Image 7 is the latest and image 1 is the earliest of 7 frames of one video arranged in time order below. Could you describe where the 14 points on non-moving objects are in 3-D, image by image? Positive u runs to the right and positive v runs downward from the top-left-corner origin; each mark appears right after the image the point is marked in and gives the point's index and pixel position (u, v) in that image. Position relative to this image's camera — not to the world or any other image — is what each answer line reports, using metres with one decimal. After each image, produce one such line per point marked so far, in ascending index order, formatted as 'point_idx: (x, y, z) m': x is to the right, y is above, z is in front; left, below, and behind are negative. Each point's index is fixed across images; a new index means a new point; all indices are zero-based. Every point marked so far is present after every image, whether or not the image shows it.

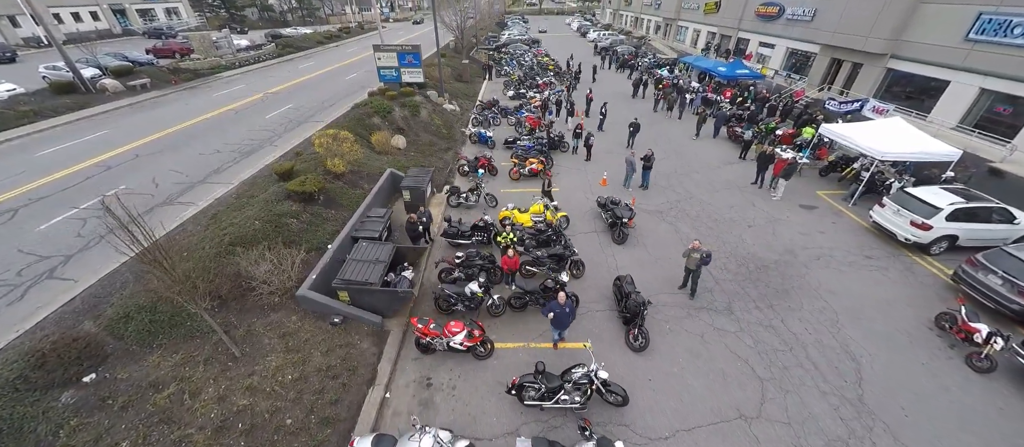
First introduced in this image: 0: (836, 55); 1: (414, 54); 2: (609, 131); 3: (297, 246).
0: (+18.5, +9.6, +19.3) m
1: (-5.2, +9.0, +17.9) m
2: (+4.8, +4.6, +17.0) m
3: (-5.5, -0.6, +8.5) m
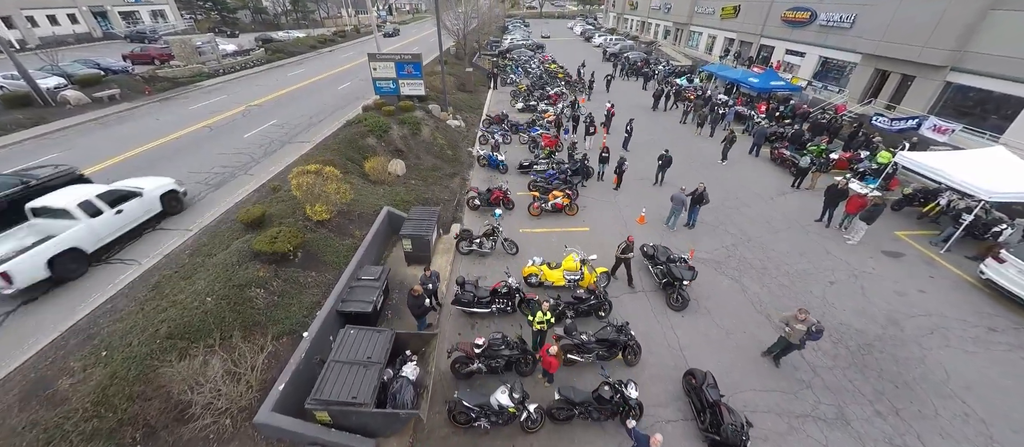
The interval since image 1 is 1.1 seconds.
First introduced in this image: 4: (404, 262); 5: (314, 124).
0: (+19.1, +8.1, +17.4) m
1: (-4.6, +7.5, +15.9) m
2: (+5.4, +3.1, +15.0) m
3: (-4.8, -2.1, +6.4) m
4: (-2.9, -1.1, +9.2) m
5: (-9.4, +4.7, +16.1) m
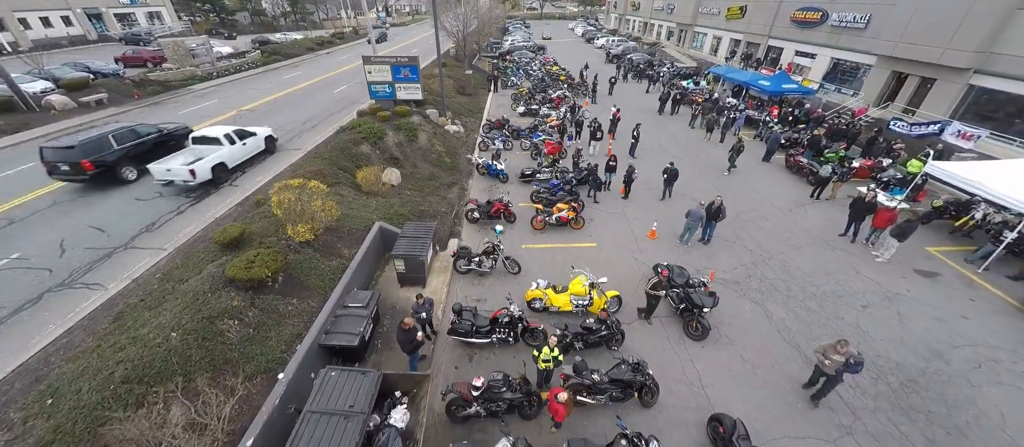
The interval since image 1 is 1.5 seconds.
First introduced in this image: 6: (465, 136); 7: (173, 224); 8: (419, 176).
0: (+19.1, +7.6, +16.7) m
1: (-4.5, +7.1, +15.2) m
2: (+5.5, +2.7, +14.3) m
3: (-4.7, -2.5, +5.7) m
4: (-2.9, -1.5, +8.5) m
5: (-9.4, +4.3, +15.4) m
6: (-2.3, +4.3, +16.5) m
7: (-9.3, 0.0, +9.3) m
8: (-3.5, +1.8, +12.9) m
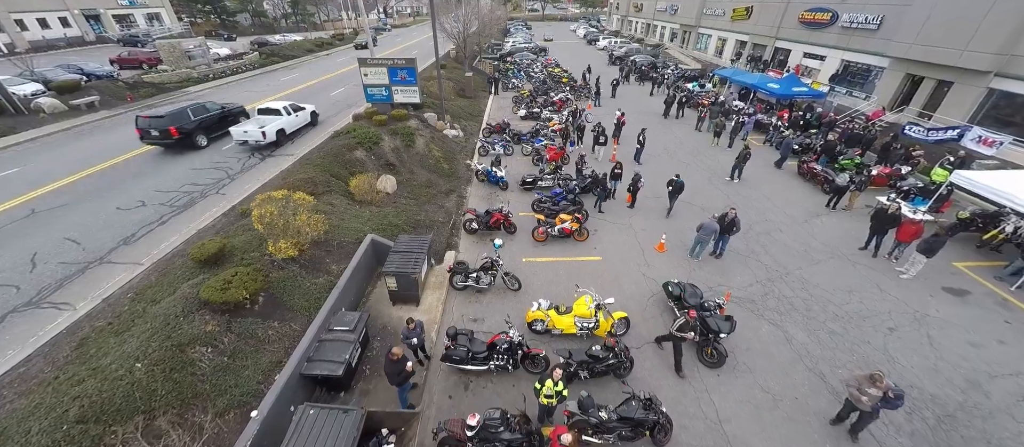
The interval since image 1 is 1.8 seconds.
0: (+19.1, +7.2, +16.1) m
1: (-4.5, +6.7, +14.7) m
2: (+5.5, +2.3, +13.8) m
3: (-4.7, -2.8, +5.1) m
4: (-2.9, -1.8, +7.9) m
5: (-9.4, +3.9, +14.9) m
6: (-2.3, +4.0, +16.0) m
7: (-9.3, -0.3, +8.7) m
8: (-3.5, +1.5, +12.3) m
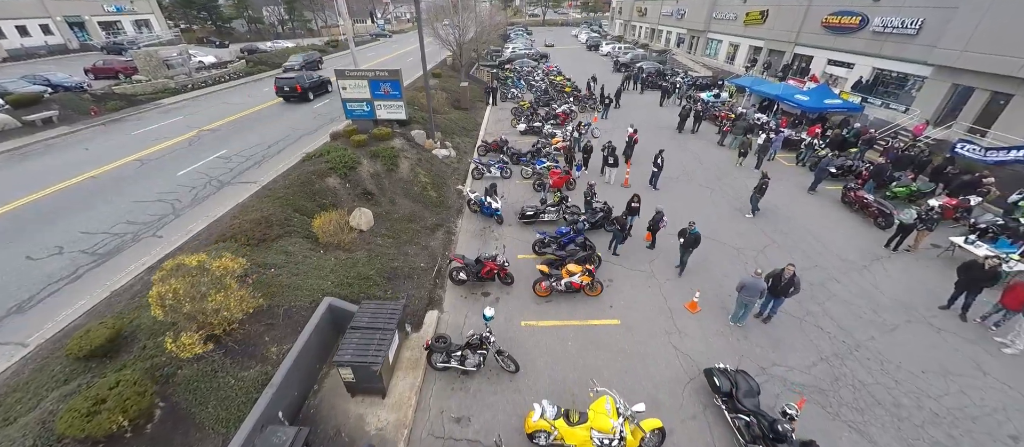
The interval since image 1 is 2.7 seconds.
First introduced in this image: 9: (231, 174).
0: (+19.1, +6.0, +14.3) m
1: (-4.6, +5.4, +12.9) m
2: (+5.4, +1.0, +11.9) m
3: (-4.8, -4.0, +3.3) m
4: (-3.0, -3.0, +6.1) m
5: (-9.4, +2.6, +13.1) m
6: (-2.3, +2.7, +14.2) m
7: (-9.4, -1.6, +6.9) m
8: (-3.6, +0.2, +10.5) m
9: (-9.8, +1.7, +11.8) m
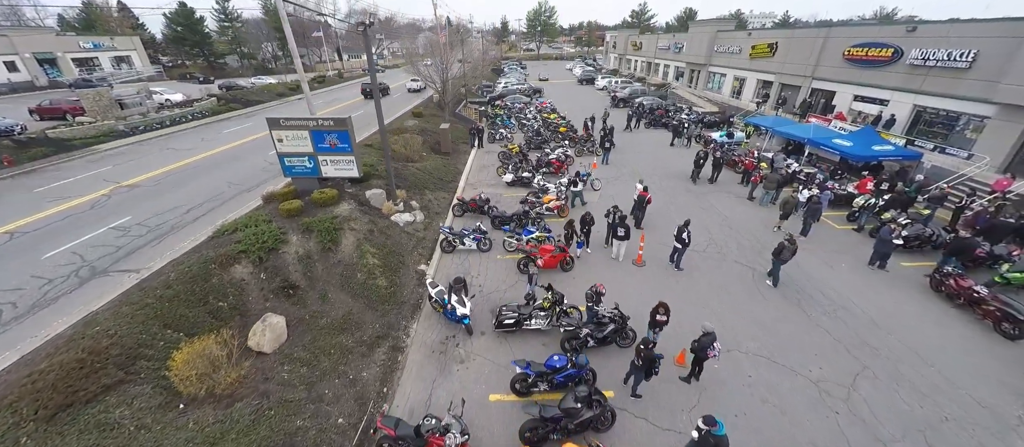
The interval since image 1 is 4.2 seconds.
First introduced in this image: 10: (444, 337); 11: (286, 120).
0: (+18.4, +3.5, +11.7) m
1: (-5.2, +2.8, +10.3) m
2: (+4.8, -1.4, +9.0) m
3: (-5.4, -5.9, -0.1) m
4: (-3.5, -5.1, +2.8) m
5: (-10.1, 0.0, +10.2) m
6: (-3.0, 0.0, +11.4) m
7: (-9.9, -3.8, +3.8) m
8: (-4.2, -2.2, +7.5) m
9: (-10.4, -0.9, +8.9) m
10: (-1.5, -2.5, +7.5) m
11: (-6.7, +3.1, +10.1) m
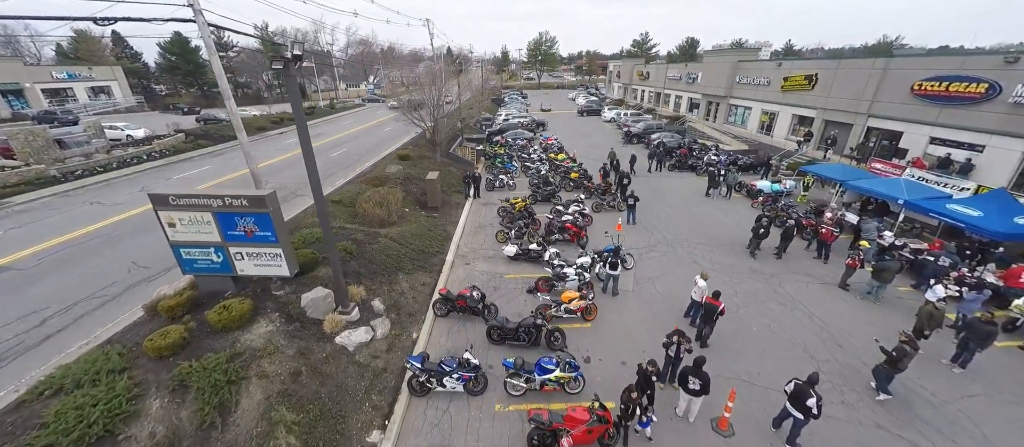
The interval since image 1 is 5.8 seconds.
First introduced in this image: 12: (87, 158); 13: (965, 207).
0: (+18.5, +0.8, +8.4) m
1: (-5.1, +0.2, +6.9) m
2: (+4.9, -3.9, +5.3) m
3: (-5.2, -7.7, -4.0) m
4: (-3.4, -7.2, -1.1) m
5: (-9.9, -2.6, +6.7) m
6: (-2.8, -2.7, +7.8) m
7: (-9.8, -5.9, 0.0) m
8: (-4.1, -4.6, +3.8) m
9: (-10.3, -3.3, +5.3) m
10: (-1.4, -4.9, +3.8) m
11: (-6.6, +0.5, +6.8) m
12: (-24.6, +3.8, +19.7) m
13: (+13.0, +0.6, +10.1) m
